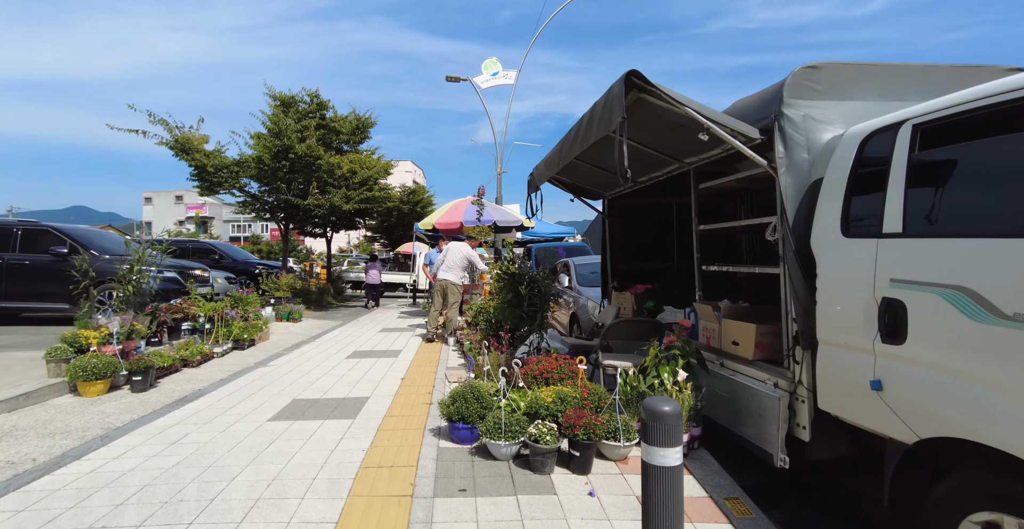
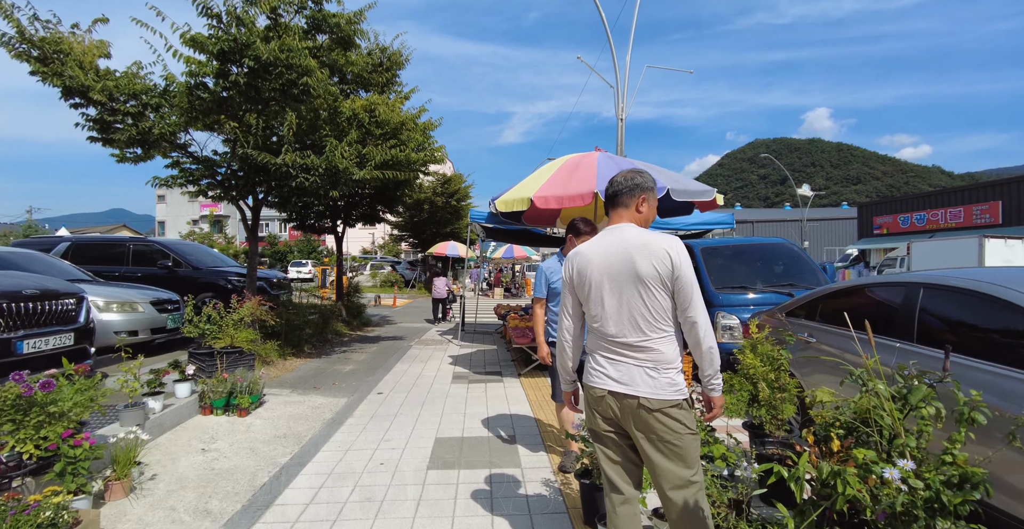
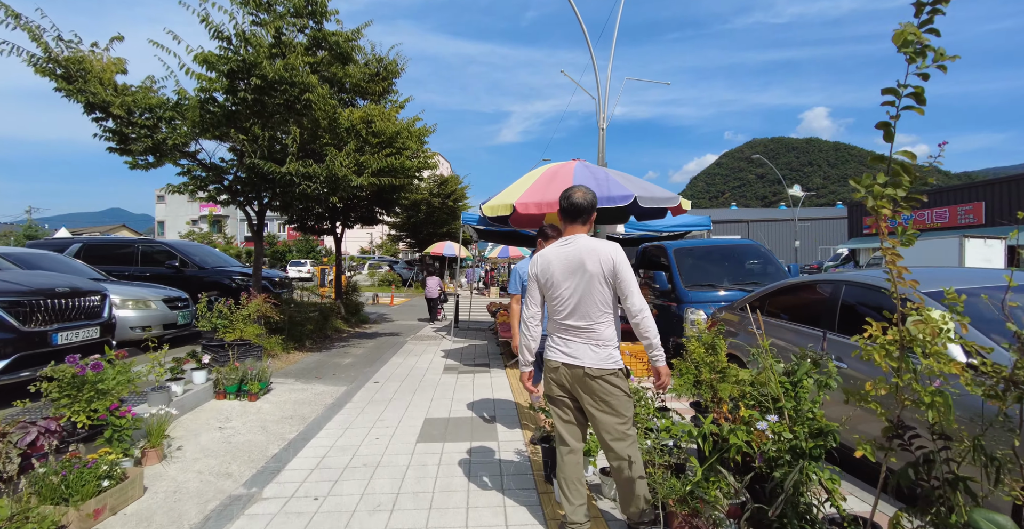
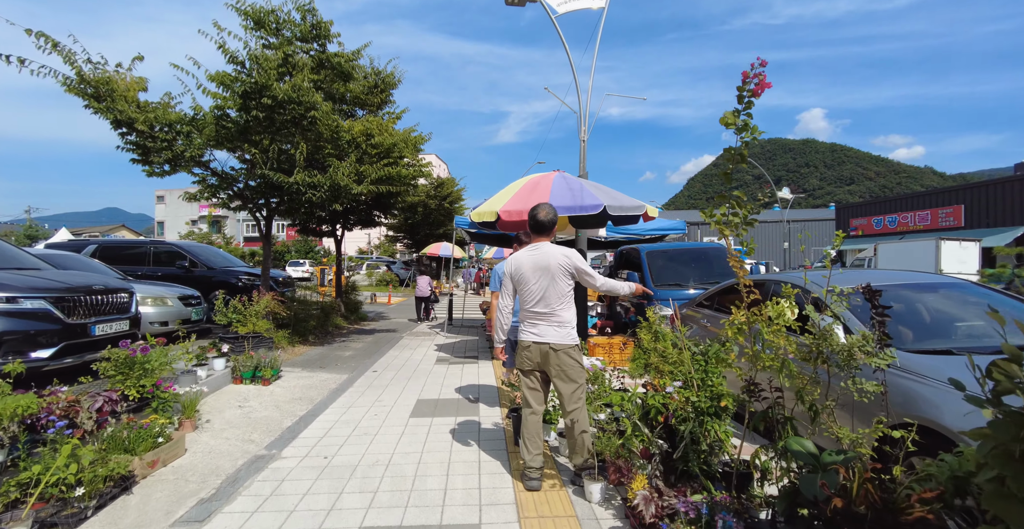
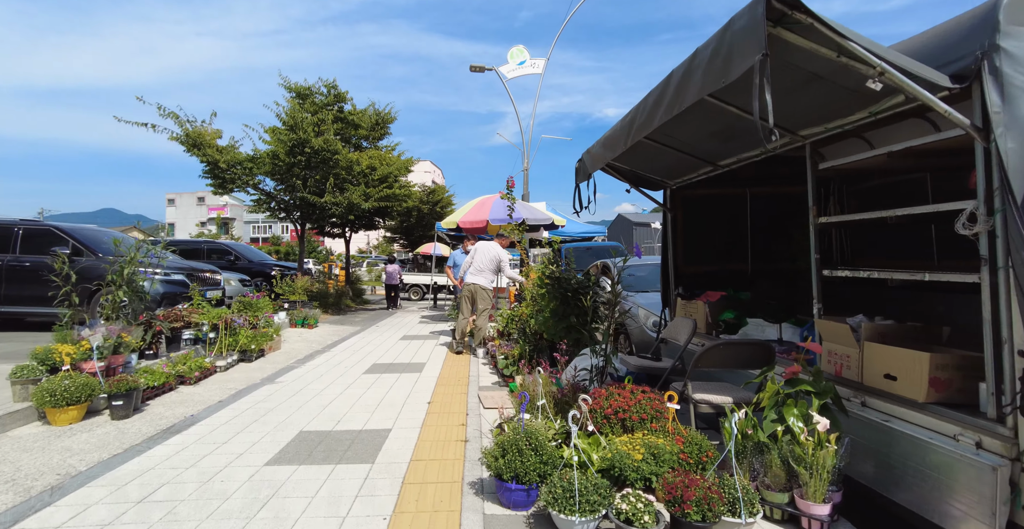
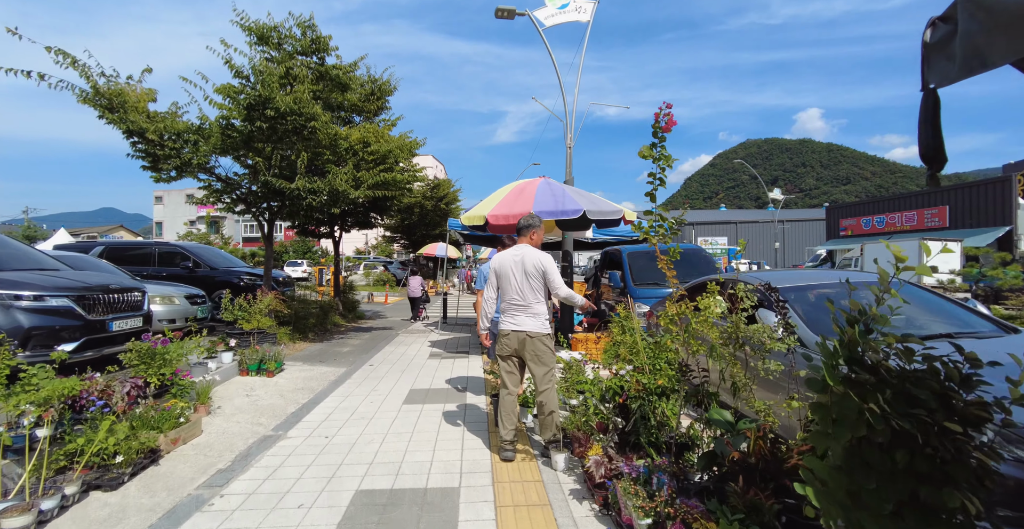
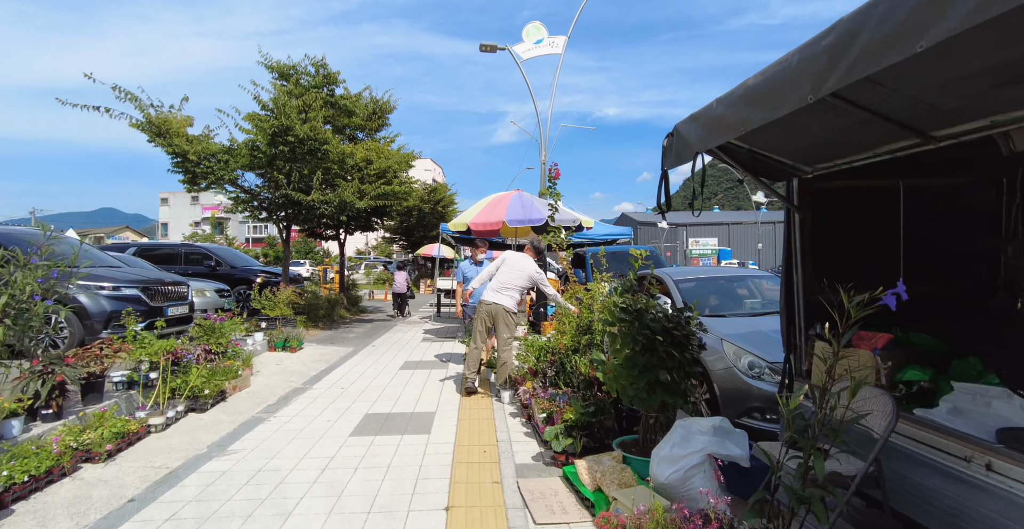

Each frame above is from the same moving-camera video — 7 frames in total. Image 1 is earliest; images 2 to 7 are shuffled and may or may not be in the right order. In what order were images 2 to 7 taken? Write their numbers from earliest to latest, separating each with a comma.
5, 7, 6, 4, 3, 2
